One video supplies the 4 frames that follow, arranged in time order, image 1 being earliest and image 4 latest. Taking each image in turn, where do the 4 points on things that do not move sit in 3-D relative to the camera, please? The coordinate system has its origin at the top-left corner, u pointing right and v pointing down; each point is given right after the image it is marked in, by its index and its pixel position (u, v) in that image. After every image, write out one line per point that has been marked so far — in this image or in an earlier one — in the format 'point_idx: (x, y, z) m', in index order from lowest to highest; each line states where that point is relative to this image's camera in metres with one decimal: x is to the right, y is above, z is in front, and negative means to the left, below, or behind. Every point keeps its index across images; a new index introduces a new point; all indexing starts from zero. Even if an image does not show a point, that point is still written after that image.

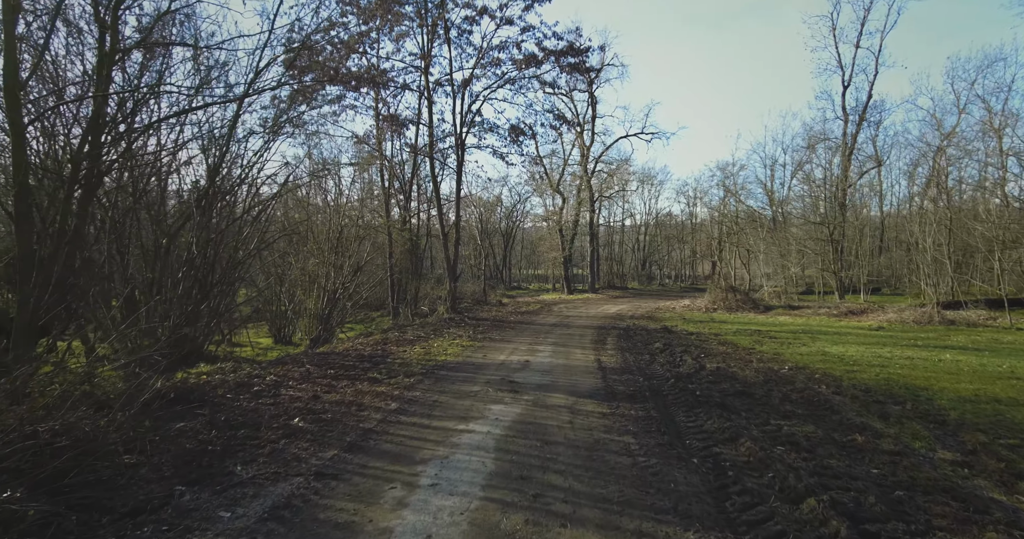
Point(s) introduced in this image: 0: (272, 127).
0: (-5.3, +3.2, +12.9) m
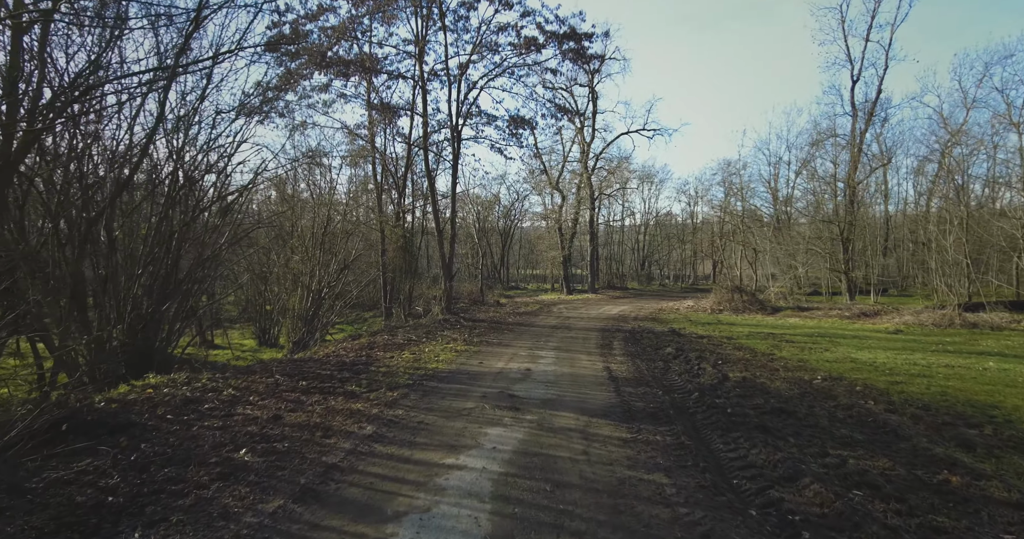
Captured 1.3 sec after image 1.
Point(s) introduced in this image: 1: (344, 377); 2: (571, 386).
0: (-5.3, +3.2, +11.7) m
1: (-2.3, -1.5, +8.1) m
2: (+0.8, -1.6, +8.0) m
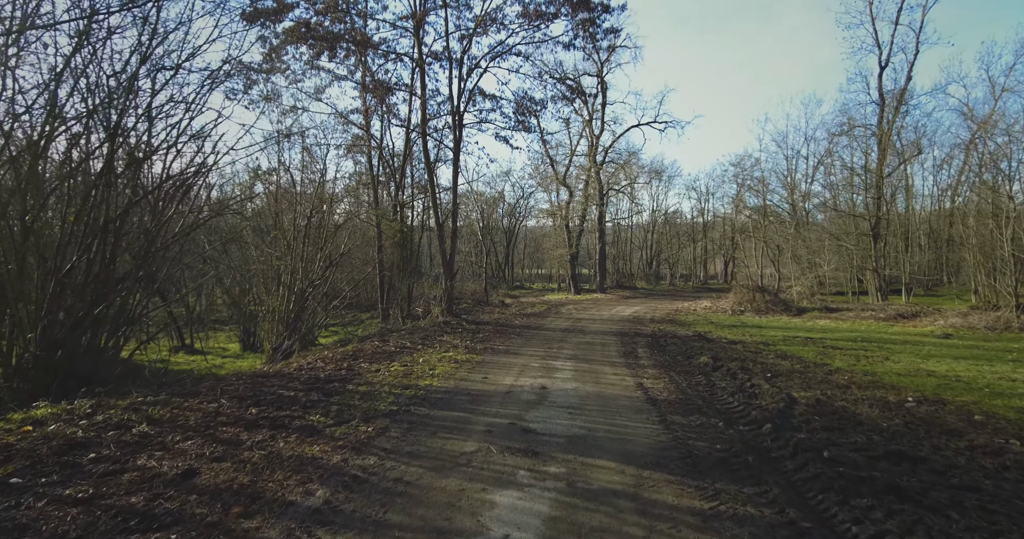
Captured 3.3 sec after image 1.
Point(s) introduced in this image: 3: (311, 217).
0: (-5.2, +3.3, +10.0) m
1: (-2.2, -1.4, +6.3) m
2: (+1.0, -1.5, +6.2) m
3: (-5.0, +1.3, +14.4) m
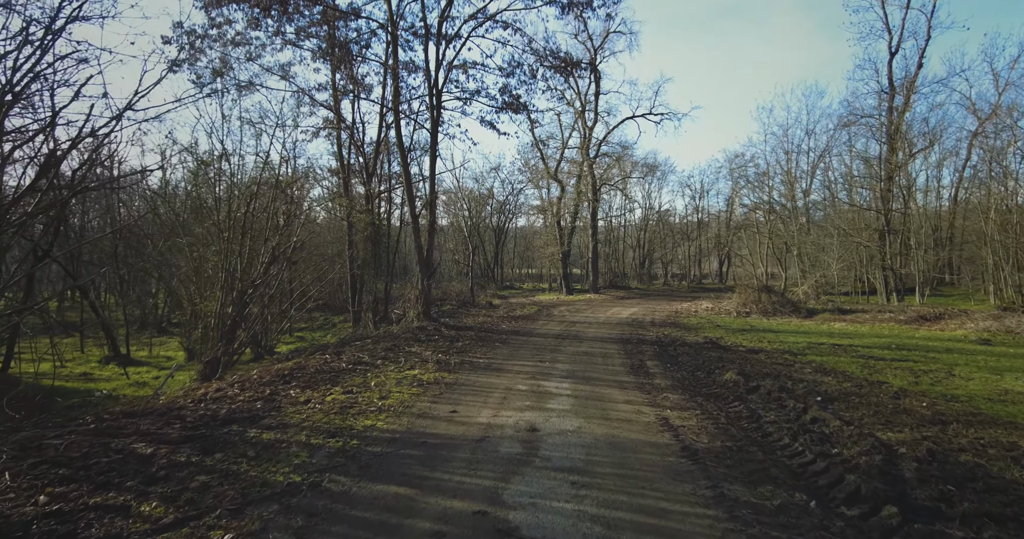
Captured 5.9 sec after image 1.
0: (-5.4, +3.4, +7.6) m
1: (-2.4, -1.4, +4.0) m
2: (+0.8, -1.5, +3.9) m
3: (-5.3, +1.4, +12.1) m
